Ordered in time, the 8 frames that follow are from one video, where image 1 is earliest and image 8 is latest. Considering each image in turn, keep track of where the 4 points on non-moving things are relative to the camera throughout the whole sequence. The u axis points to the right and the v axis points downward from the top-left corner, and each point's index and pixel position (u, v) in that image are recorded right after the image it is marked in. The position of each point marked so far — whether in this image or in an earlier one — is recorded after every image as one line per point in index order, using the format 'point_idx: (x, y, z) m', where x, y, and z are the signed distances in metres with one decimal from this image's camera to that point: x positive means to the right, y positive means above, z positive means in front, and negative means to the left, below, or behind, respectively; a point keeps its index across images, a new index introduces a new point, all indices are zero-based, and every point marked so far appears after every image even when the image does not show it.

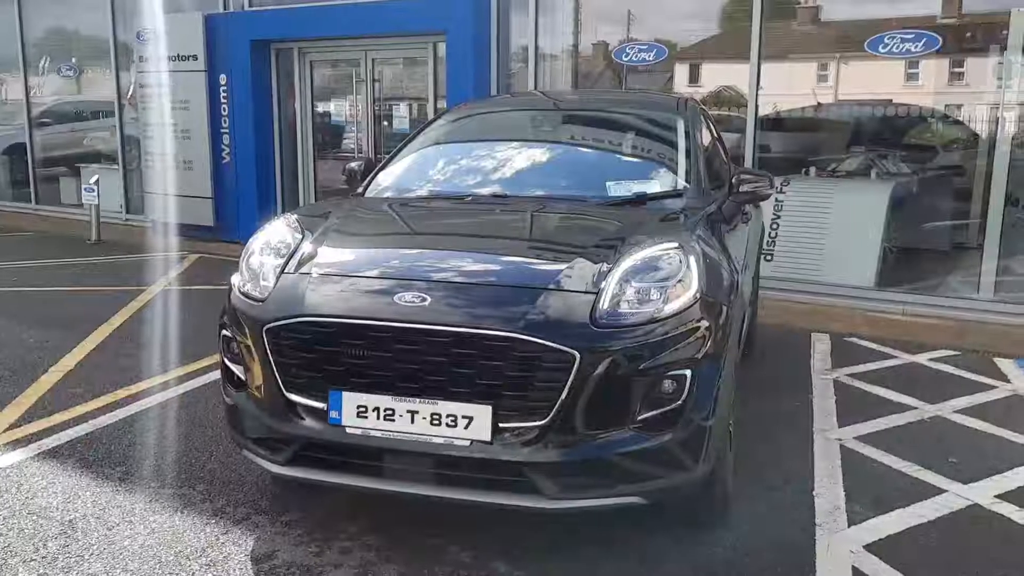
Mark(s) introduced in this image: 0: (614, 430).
0: (+0.3, -0.4, +2.7) m
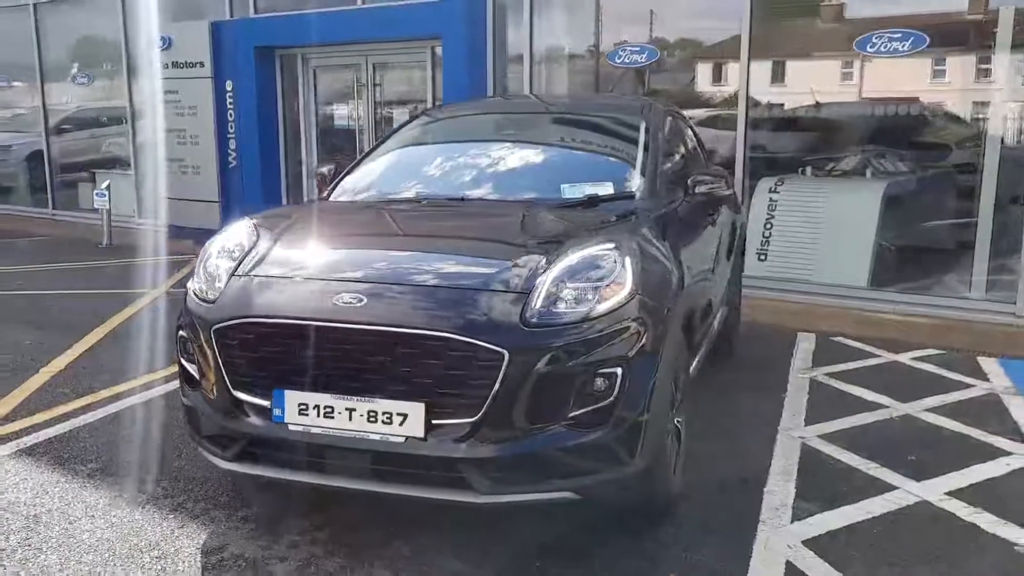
0: (+0.1, -0.4, +2.8) m
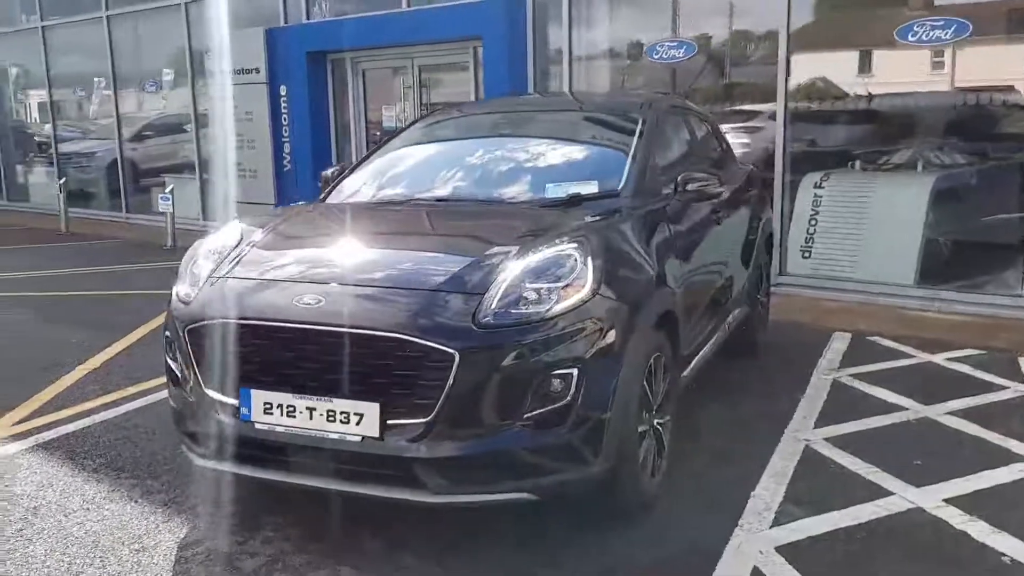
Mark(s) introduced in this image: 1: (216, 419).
0: (0.0, -0.4, +2.8) m
1: (-1.0, -0.4, +3.0) m
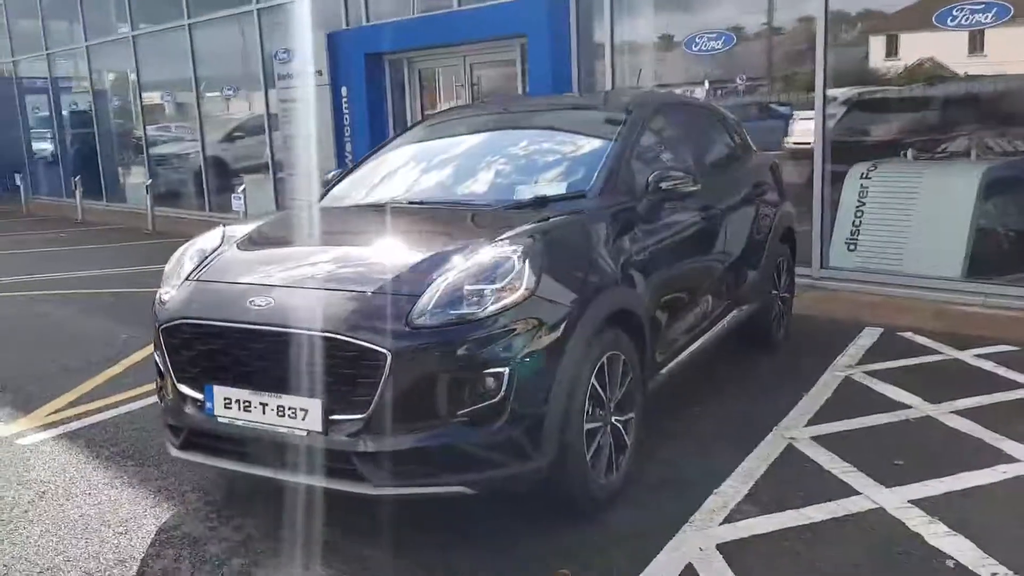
0: (-0.3, -0.4, +2.9) m
1: (-1.1, -0.4, +3.3) m
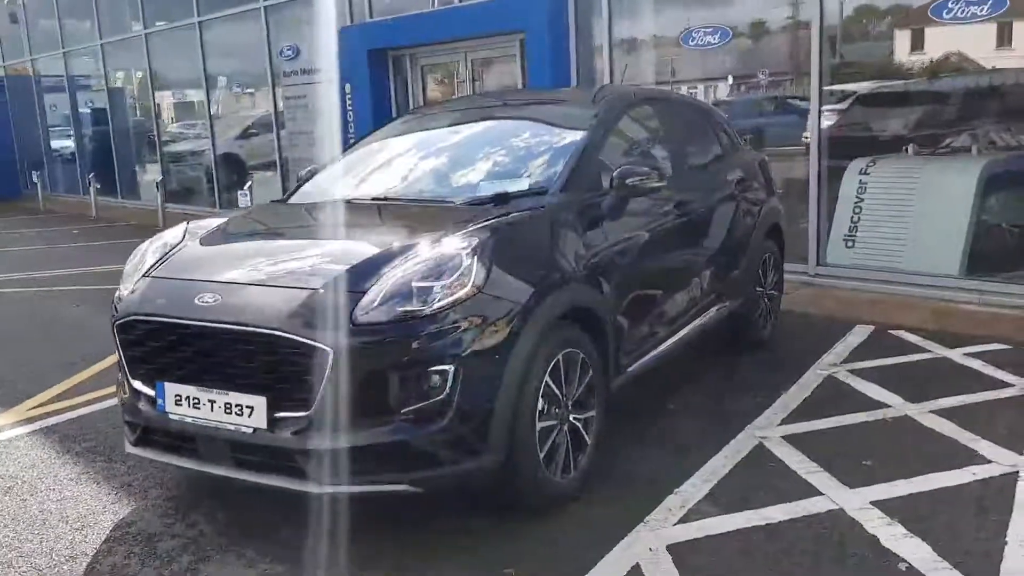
0: (-0.4, -0.4, +2.9) m
1: (-1.3, -0.4, +3.3) m
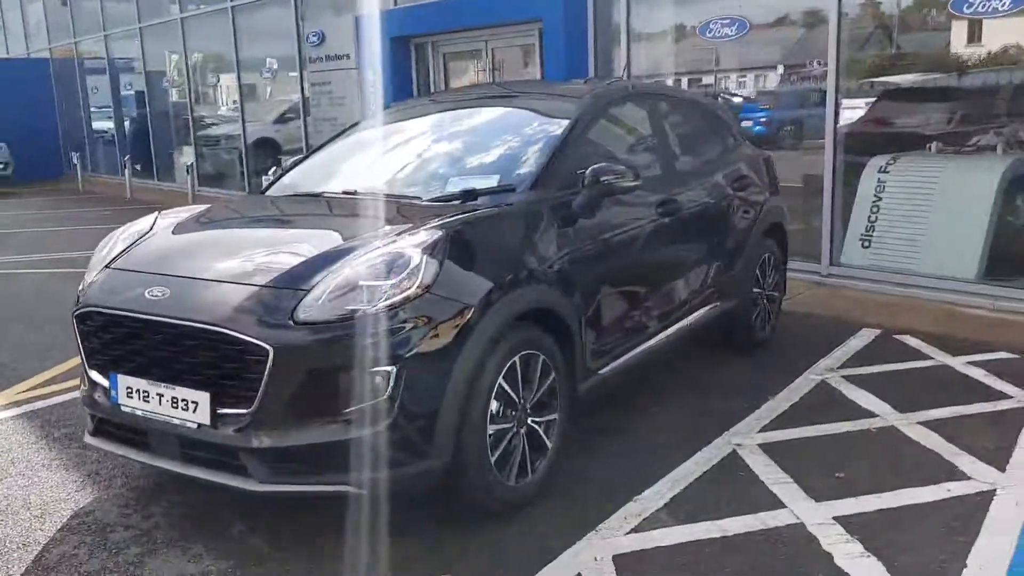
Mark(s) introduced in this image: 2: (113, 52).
0: (-0.6, -0.4, +2.9) m
1: (-1.4, -0.4, +3.3) m
2: (-8.1, +4.8, +19.0) m
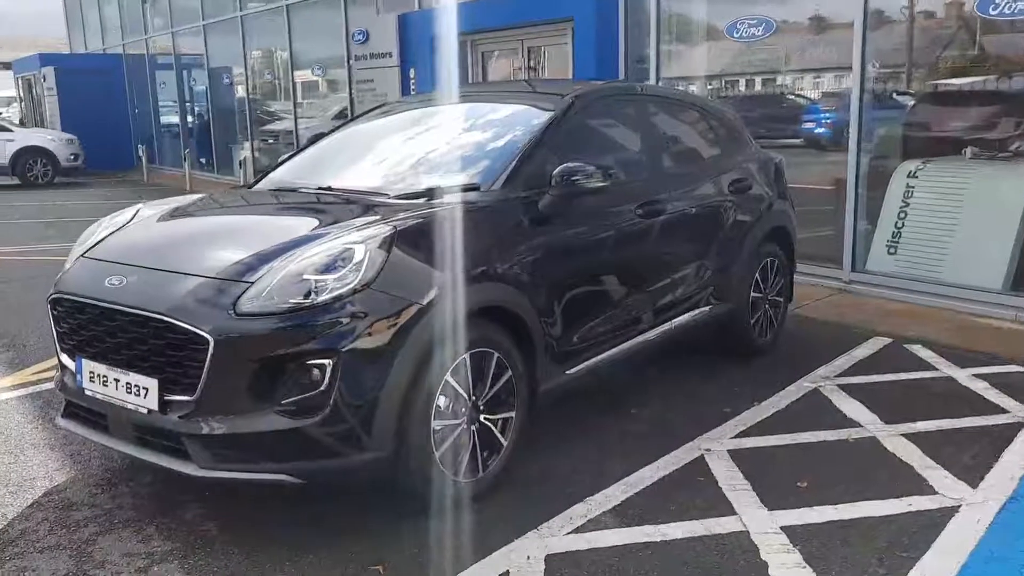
0: (-0.8, -0.4, +3.0) m
1: (-1.6, -0.3, +3.4) m
2: (-6.9, +5.0, +19.5) m
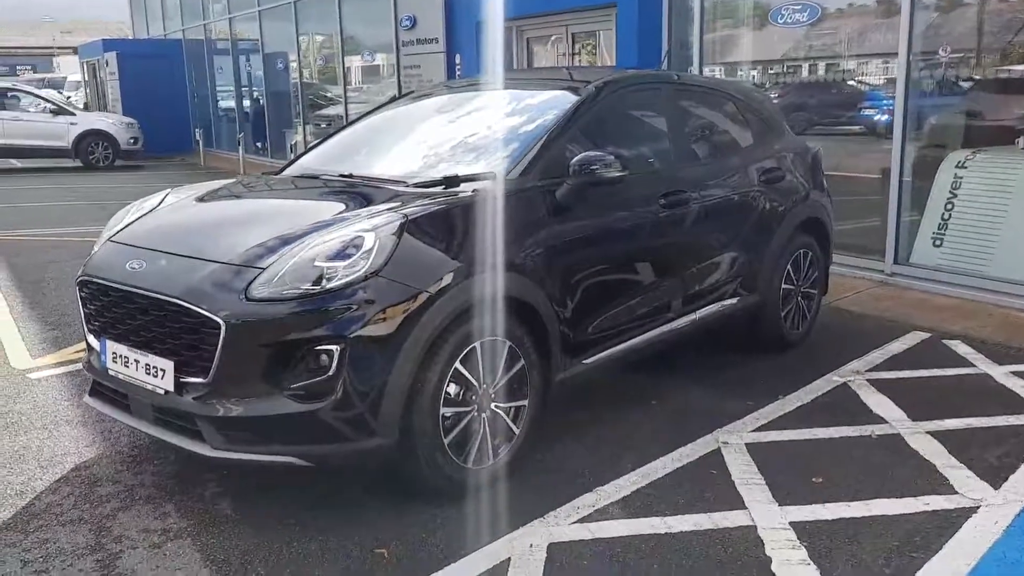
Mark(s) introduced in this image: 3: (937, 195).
0: (-0.8, -0.3, +3.0) m
1: (-1.6, -0.3, +3.5) m
2: (-5.8, +5.4, +19.9) m
3: (+3.1, +0.7, +6.9) m
